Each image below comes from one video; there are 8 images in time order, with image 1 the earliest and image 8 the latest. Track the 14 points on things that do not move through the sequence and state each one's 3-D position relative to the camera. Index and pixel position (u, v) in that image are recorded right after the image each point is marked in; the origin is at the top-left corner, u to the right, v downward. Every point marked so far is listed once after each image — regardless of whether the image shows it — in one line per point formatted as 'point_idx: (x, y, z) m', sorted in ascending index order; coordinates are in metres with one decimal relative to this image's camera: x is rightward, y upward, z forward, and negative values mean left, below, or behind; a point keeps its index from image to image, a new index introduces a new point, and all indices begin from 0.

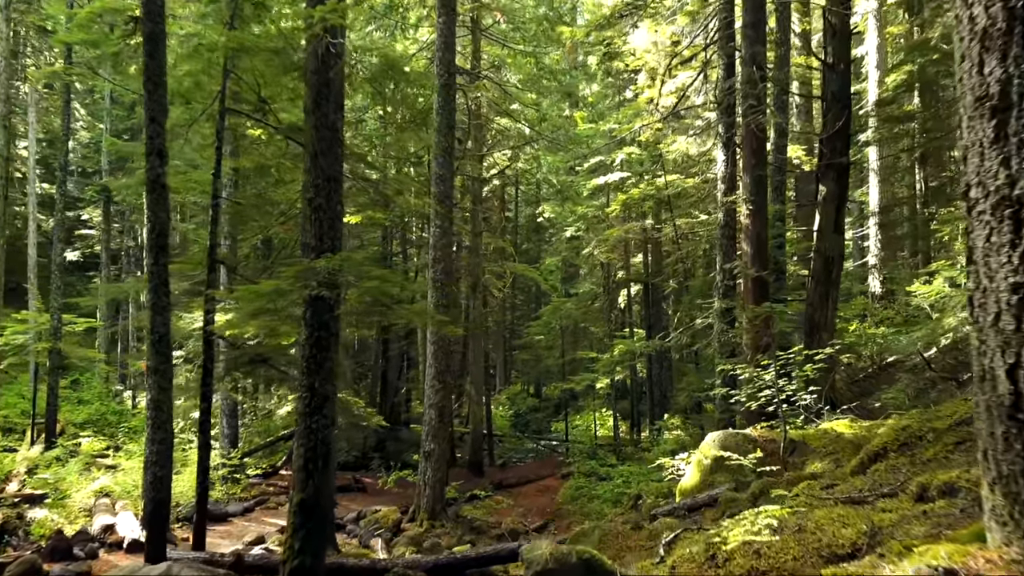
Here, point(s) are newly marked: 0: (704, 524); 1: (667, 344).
0: (+1.4, -1.7, +5.4) m
1: (+2.7, -1.0, +13.6) m
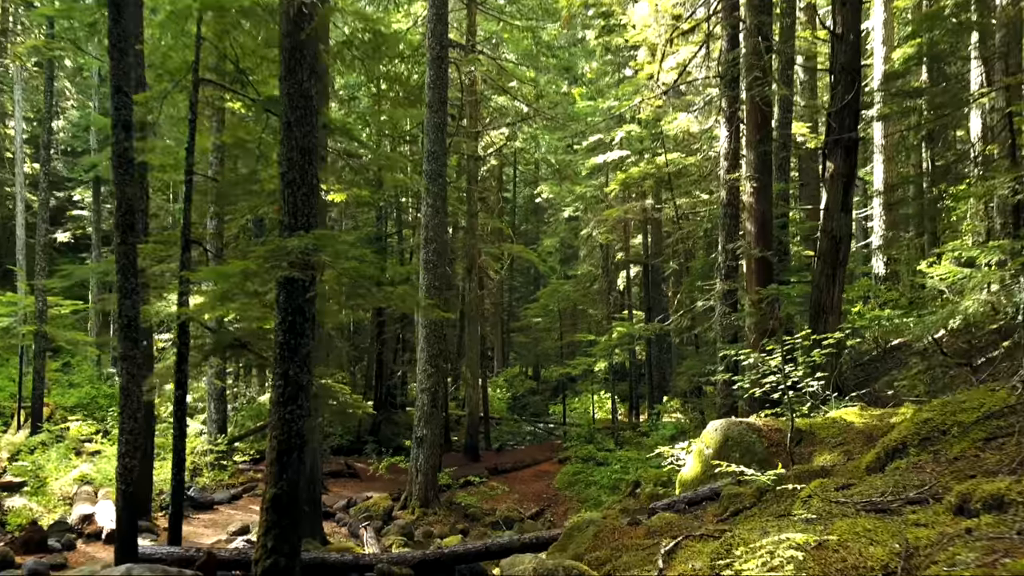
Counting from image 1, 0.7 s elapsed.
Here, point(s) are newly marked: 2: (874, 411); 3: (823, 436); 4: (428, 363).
0: (+1.3, -1.6, +5.0) m
1: (+2.7, -0.7, +13.2) m
2: (+3.2, -1.1, +6.8) m
3: (+2.6, -1.3, +6.5) m
4: (-1.3, -1.2, +12.0) m
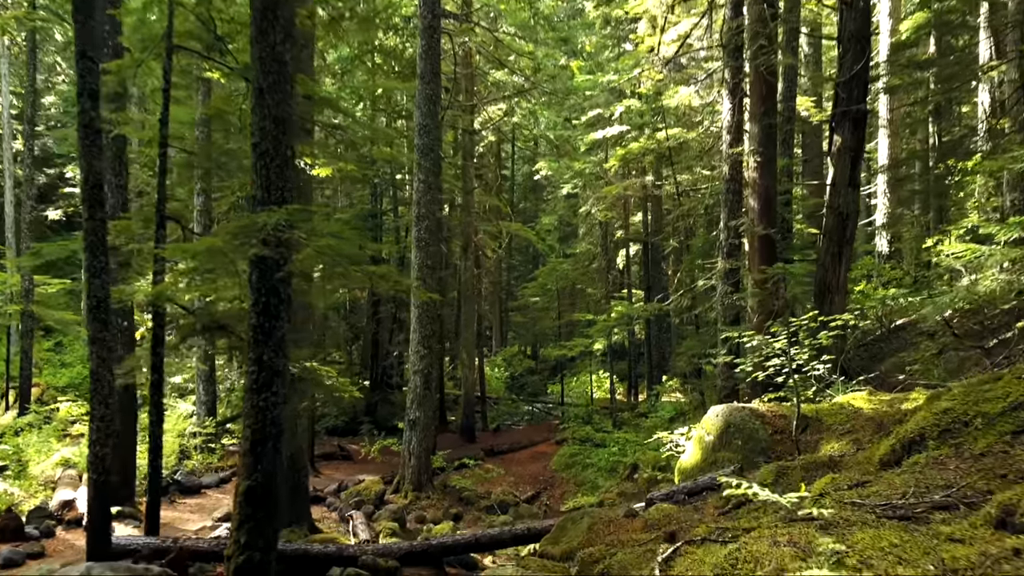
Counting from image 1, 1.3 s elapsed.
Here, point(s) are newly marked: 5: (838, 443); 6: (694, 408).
0: (+1.2, -1.4, +4.7) m
1: (+2.6, -0.3, +12.9) m
2: (+3.1, -0.9, +6.5) m
3: (+2.5, -1.1, +6.2) m
4: (-1.4, -0.9, +11.7) m
5: (+2.3, -1.1, +5.6) m
6: (+3.3, -2.1, +13.8) m
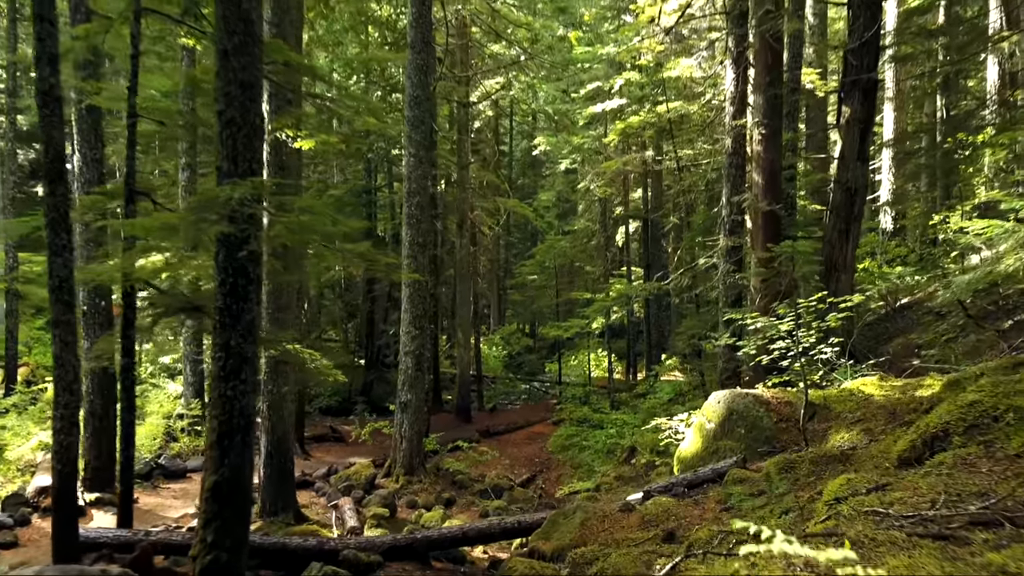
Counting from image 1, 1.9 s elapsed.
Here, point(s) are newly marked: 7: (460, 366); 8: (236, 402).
0: (+1.1, -1.3, +4.3) m
1: (+2.5, 0.0, +12.5) m
2: (+3.1, -0.8, +6.2) m
3: (+2.5, -0.9, +5.8) m
4: (-1.5, -0.5, +11.3) m
5: (+2.3, -1.0, +5.2) m
6: (+3.2, -1.8, +13.5) m
7: (-1.2, -1.8, +17.4) m
8: (-1.7, -0.7, +4.7) m
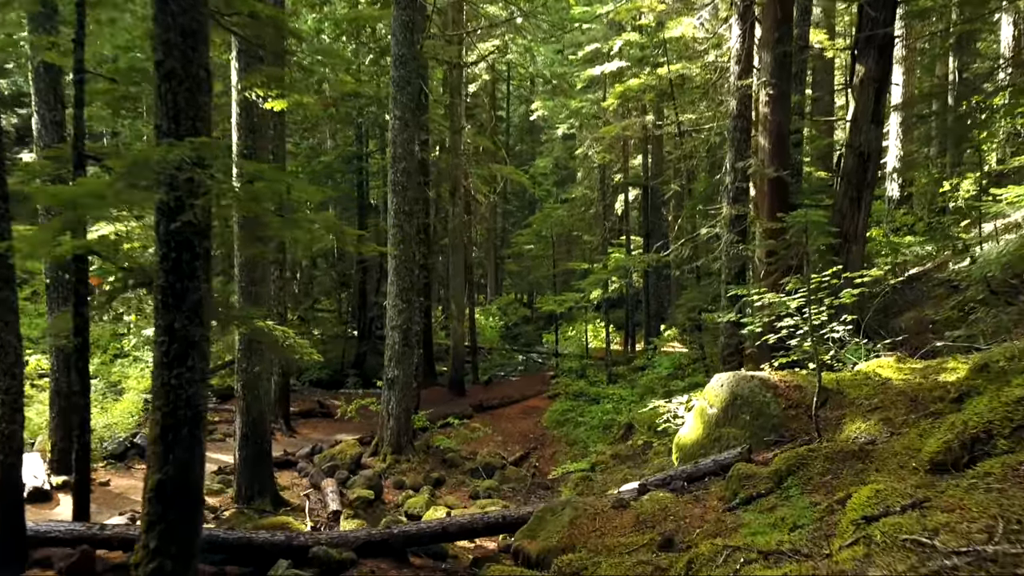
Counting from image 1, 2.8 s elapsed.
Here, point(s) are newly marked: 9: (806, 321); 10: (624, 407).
0: (+1.0, -1.2, +3.8) m
1: (+2.4, +0.5, +11.9) m
2: (+2.9, -0.6, +5.7) m
3: (+2.3, -0.8, +5.3) m
4: (-1.6, -0.1, +10.8) m
5: (+2.2, -0.8, +4.7) m
6: (+3.1, -1.3, +13.0) m
7: (-1.3, -1.1, +16.9) m
8: (-1.8, -0.6, +4.2) m
9: (+2.3, -0.3, +6.1) m
10: (+1.8, -2.0, +12.7) m
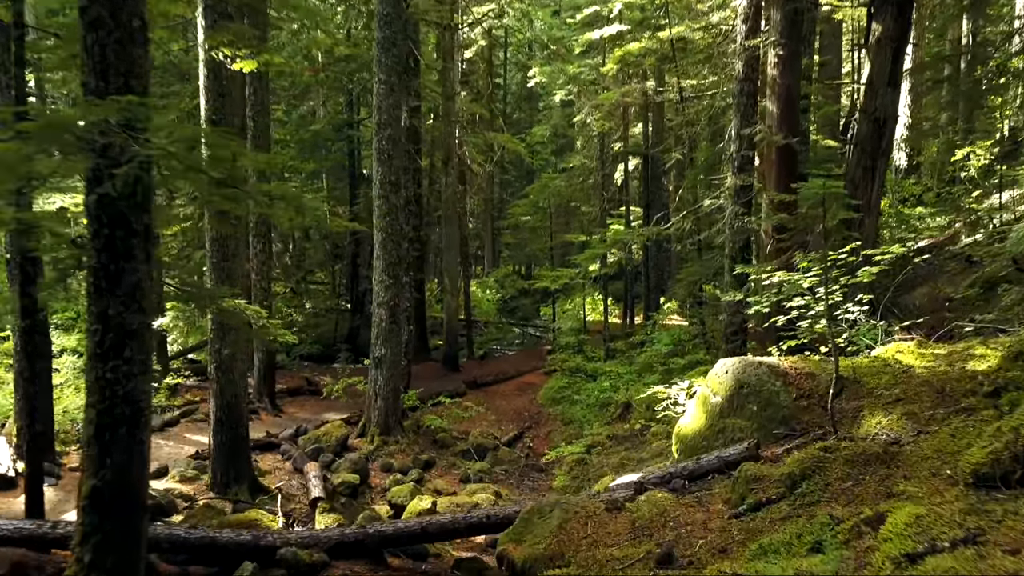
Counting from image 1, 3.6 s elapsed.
0: (+0.9, -1.1, +3.4) m
1: (+2.3, +0.9, +11.4) m
2: (+2.8, -0.4, +5.2) m
3: (+2.2, -0.6, +4.8) m
4: (-1.7, +0.2, +10.3) m
5: (+2.1, -0.7, +4.2) m
6: (+3.0, -0.8, +12.6) m
7: (-1.4, -0.5, +16.4) m
8: (-1.9, -0.5, +3.7) m
9: (+2.2, -0.1, +5.6) m
10: (+1.8, -1.5, +12.3) m
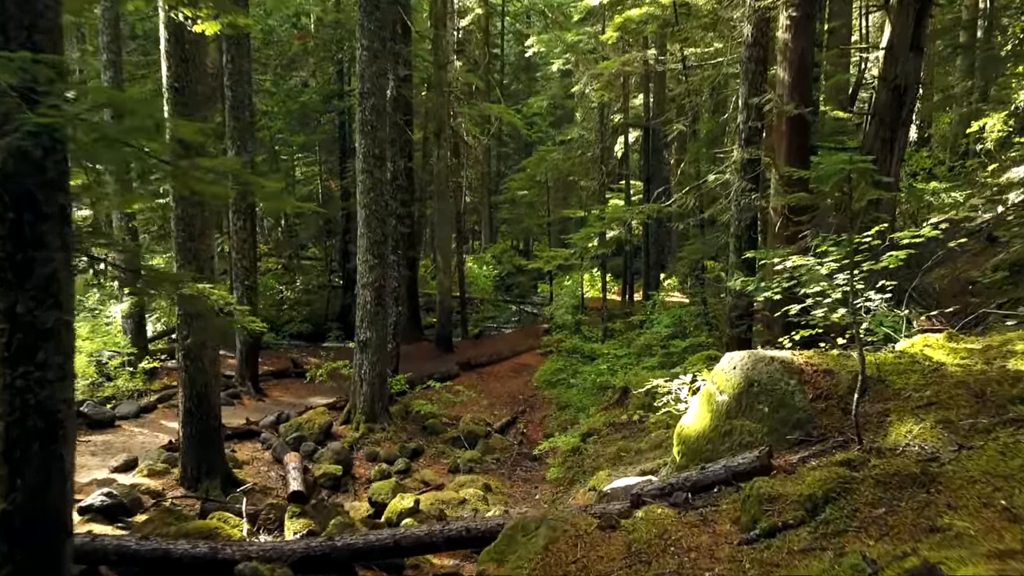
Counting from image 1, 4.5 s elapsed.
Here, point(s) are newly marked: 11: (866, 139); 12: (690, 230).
0: (+0.8, -1.1, +2.9) m
1: (+2.2, +1.2, +10.8) m
2: (+2.8, -0.3, +4.6) m
3: (+2.1, -0.6, +4.3) m
4: (-1.8, +0.5, +9.7) m
5: (+2.0, -0.7, +3.7) m
6: (+2.9, -0.5, +12.1) m
7: (-1.5, -0.1, +15.9) m
8: (-2.0, -0.4, +3.2) m
9: (+2.1, 0.0, +5.0) m
10: (+1.7, -1.2, +11.8) m
11: (+3.5, +1.5, +7.6) m
12: (+3.4, +1.1, +14.5) m
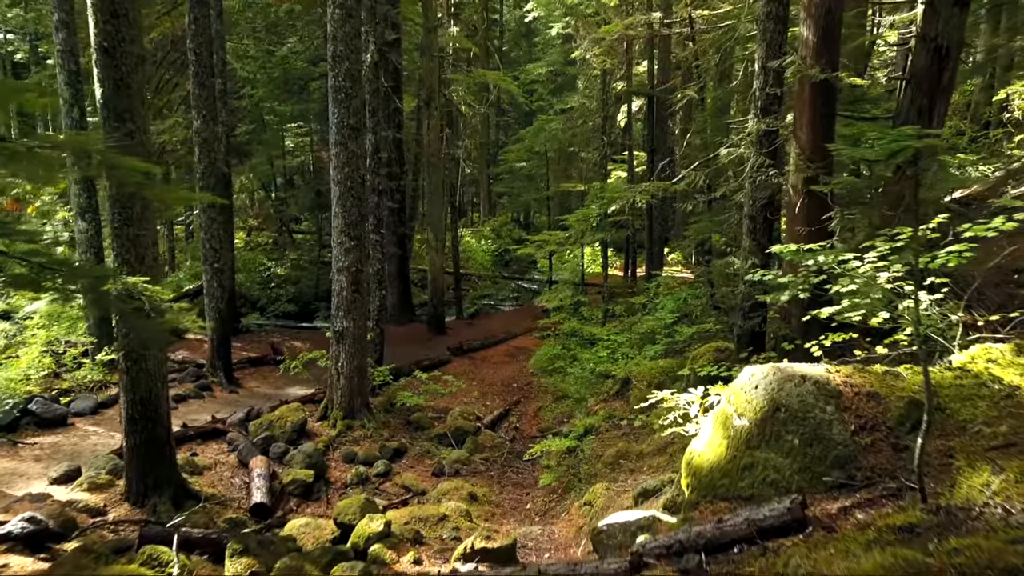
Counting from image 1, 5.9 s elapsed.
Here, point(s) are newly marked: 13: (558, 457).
0: (+0.7, -1.2, +2.1) m
1: (+2.1, +1.4, +9.9) m
2: (+2.6, -0.4, +3.8) m
3: (+2.0, -0.6, +3.5) m
4: (-1.9, +0.6, +8.8) m
5: (+1.8, -0.7, +2.9) m
6: (+2.8, -0.2, +11.2) m
7: (-1.6, +0.4, +15.0) m
8: (-2.1, -0.5, +2.4) m
9: (+2.0, 0.0, +4.2) m
10: (+1.5, -1.0, +10.9) m
11: (+3.4, +1.5, +6.6) m
12: (+3.3, +1.4, +13.6) m
13: (+0.5, -1.8, +8.2) m
